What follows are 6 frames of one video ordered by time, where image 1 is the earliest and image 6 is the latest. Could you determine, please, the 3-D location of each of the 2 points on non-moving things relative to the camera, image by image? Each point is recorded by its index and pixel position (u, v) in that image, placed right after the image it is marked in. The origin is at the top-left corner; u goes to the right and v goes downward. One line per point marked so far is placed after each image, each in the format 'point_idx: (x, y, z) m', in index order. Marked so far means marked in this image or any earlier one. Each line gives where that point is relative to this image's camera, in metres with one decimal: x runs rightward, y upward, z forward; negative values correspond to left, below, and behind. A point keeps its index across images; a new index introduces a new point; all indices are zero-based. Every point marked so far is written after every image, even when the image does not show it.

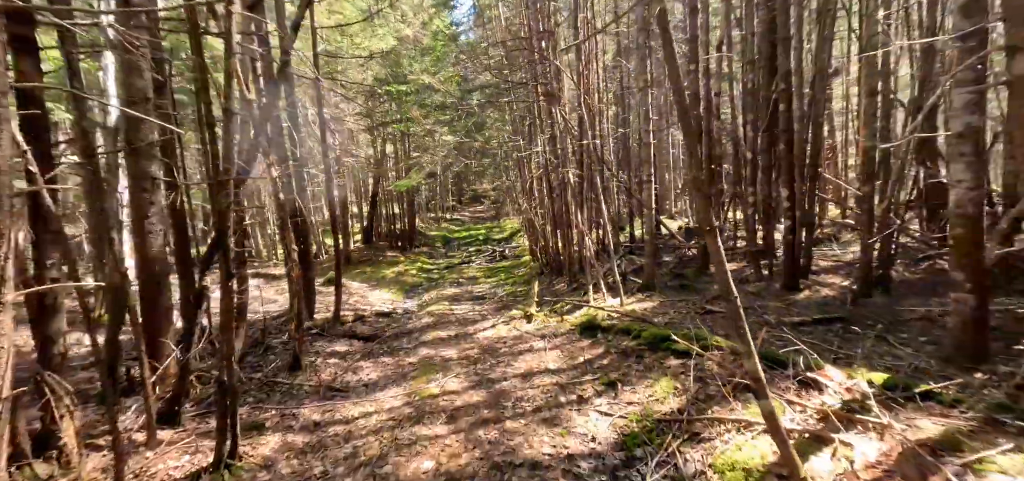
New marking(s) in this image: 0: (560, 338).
0: (+0.7, -1.5, +9.1) m
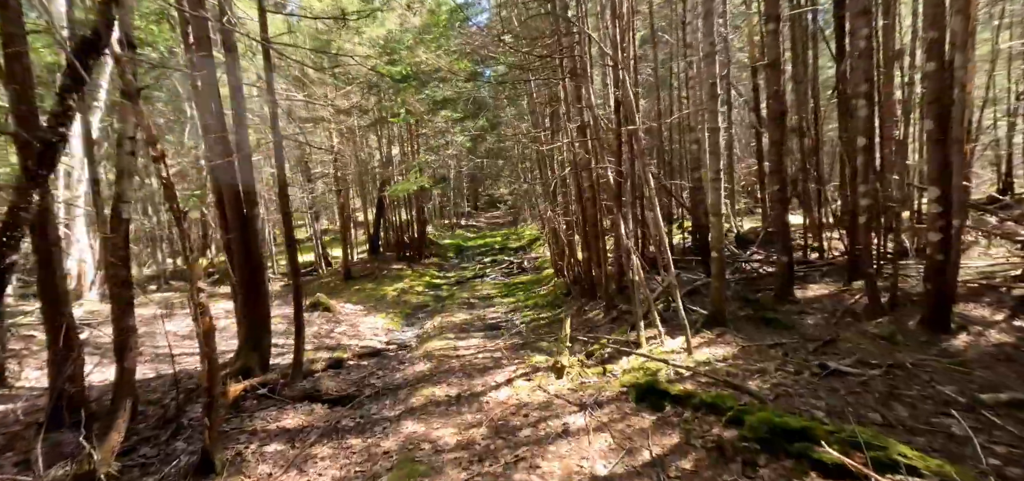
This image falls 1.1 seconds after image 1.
0: (+1.0, -1.8, +6.2) m
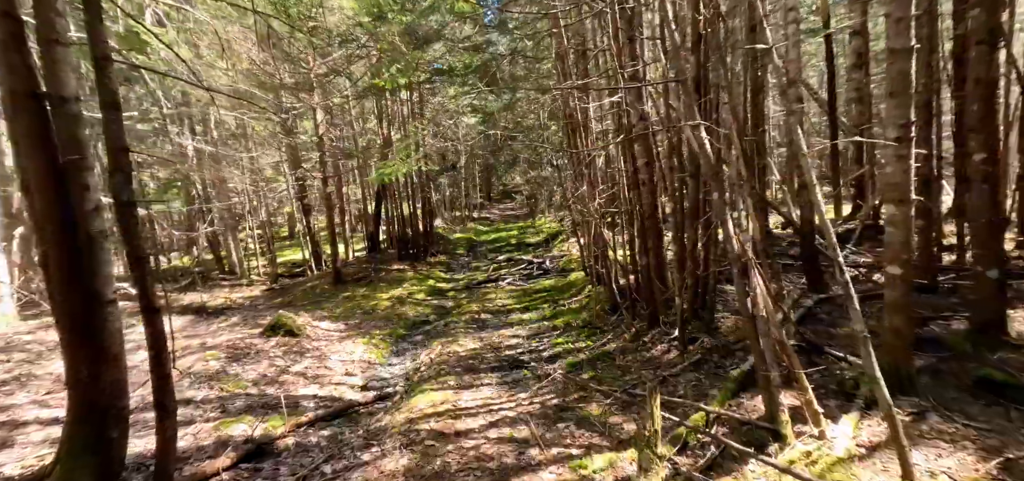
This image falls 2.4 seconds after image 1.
0: (+1.2, -1.9, +2.6) m
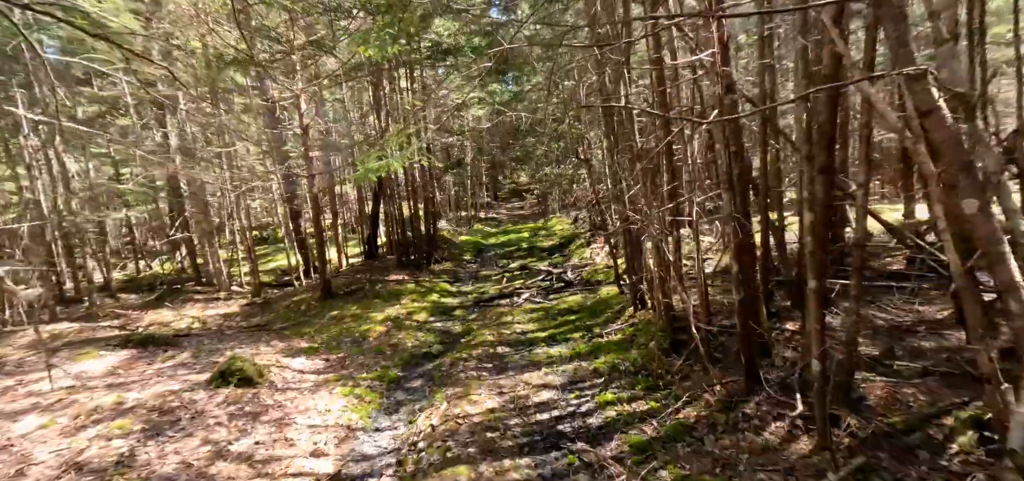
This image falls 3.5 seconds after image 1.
0: (+1.5, -2.1, 0.0) m
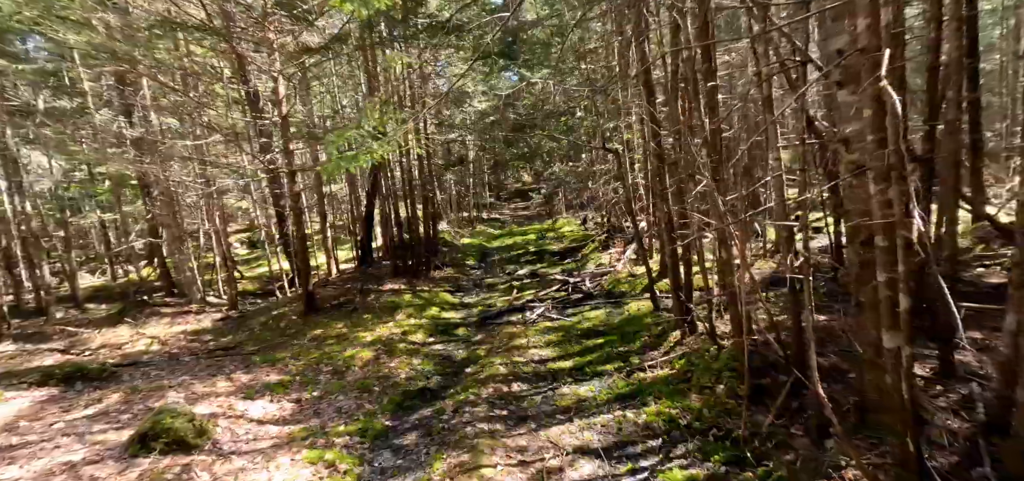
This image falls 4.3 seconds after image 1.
0: (+1.8, -2.2, -2.1) m
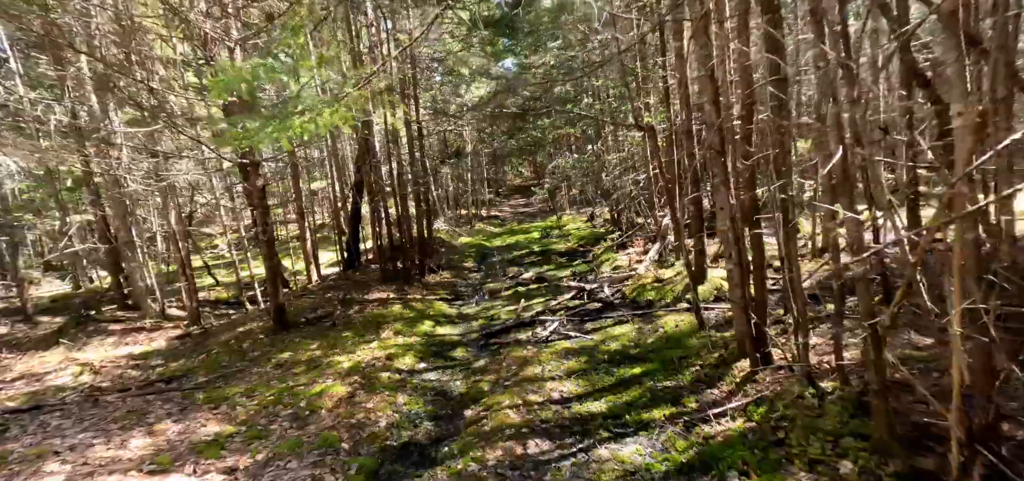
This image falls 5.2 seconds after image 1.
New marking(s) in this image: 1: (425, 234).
0: (+2.0, -2.3, -4.3) m
1: (-2.6, +0.1, +18.3) m
